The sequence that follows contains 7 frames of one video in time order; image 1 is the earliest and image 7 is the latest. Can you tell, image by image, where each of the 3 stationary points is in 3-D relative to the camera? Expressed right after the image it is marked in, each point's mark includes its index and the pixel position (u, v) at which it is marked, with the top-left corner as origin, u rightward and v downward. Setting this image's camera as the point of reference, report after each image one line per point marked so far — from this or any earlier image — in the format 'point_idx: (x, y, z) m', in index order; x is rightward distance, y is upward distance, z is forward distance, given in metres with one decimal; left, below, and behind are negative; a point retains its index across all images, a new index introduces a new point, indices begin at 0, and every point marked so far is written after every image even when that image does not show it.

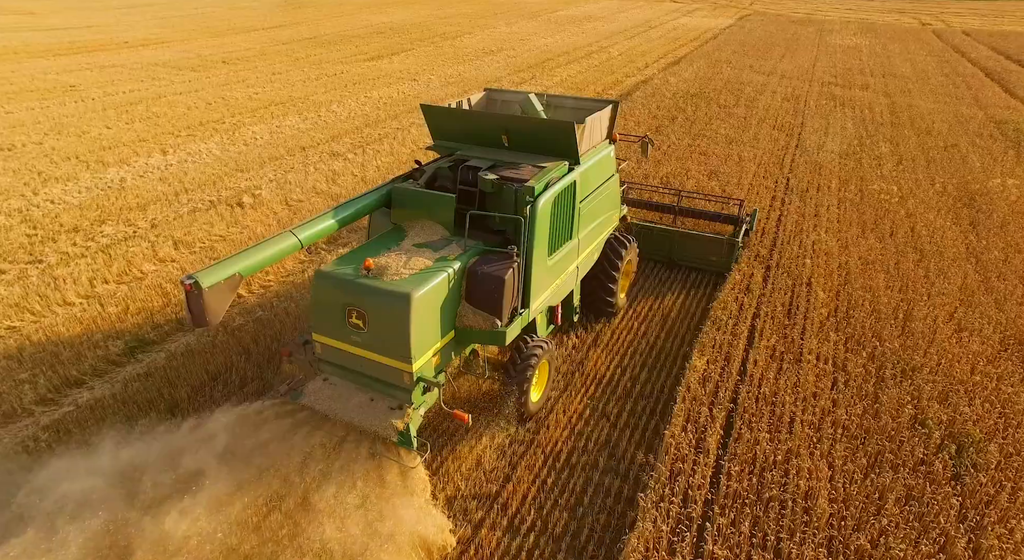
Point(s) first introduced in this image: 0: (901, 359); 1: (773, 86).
0: (+3.9, -0.8, +6.0) m
1: (+7.9, +5.9, +18.1) m
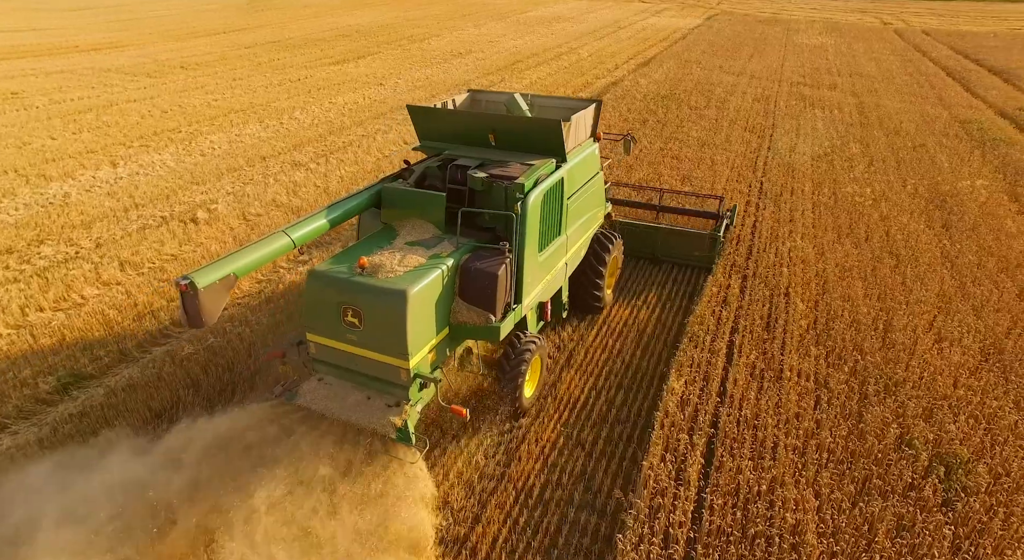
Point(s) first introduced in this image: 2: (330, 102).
0: (+3.6, -0.9, +5.8) m
1: (+6.9, +5.8, +18.1) m
2: (-5.1, +5.0, +16.9) m
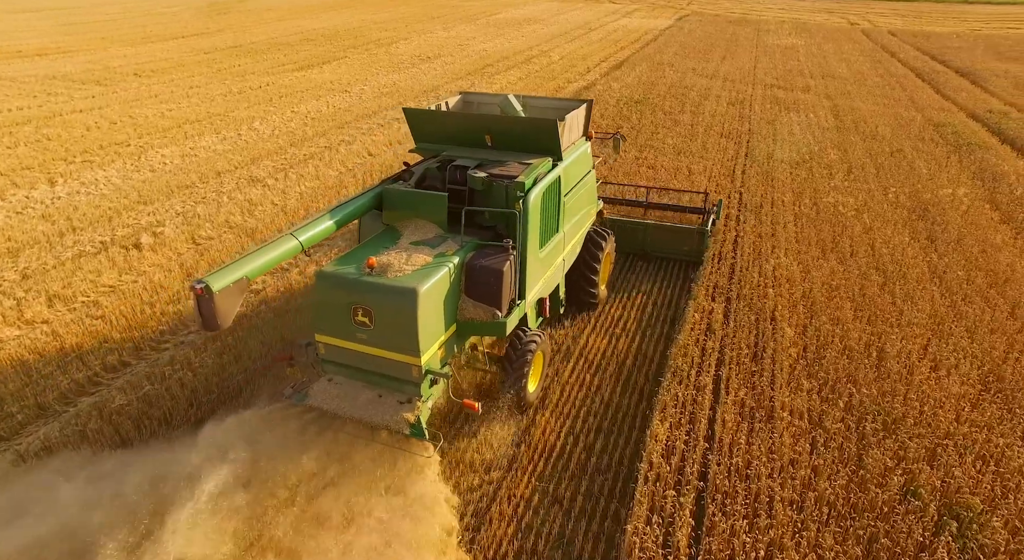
0: (+3.3, -1.2, +5.4) m
1: (+6.1, +5.6, +17.8) m
2: (-5.9, +4.5, +16.1) m
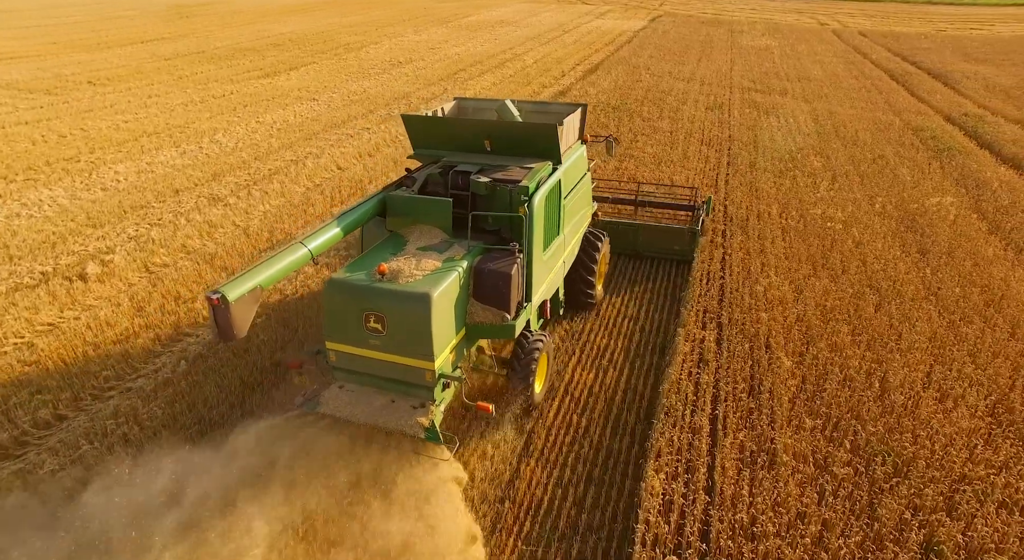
0: (+3.2, -1.4, +5.0) m
1: (+5.3, +5.4, +17.5) m
2: (-6.6, +4.1, +15.4) m
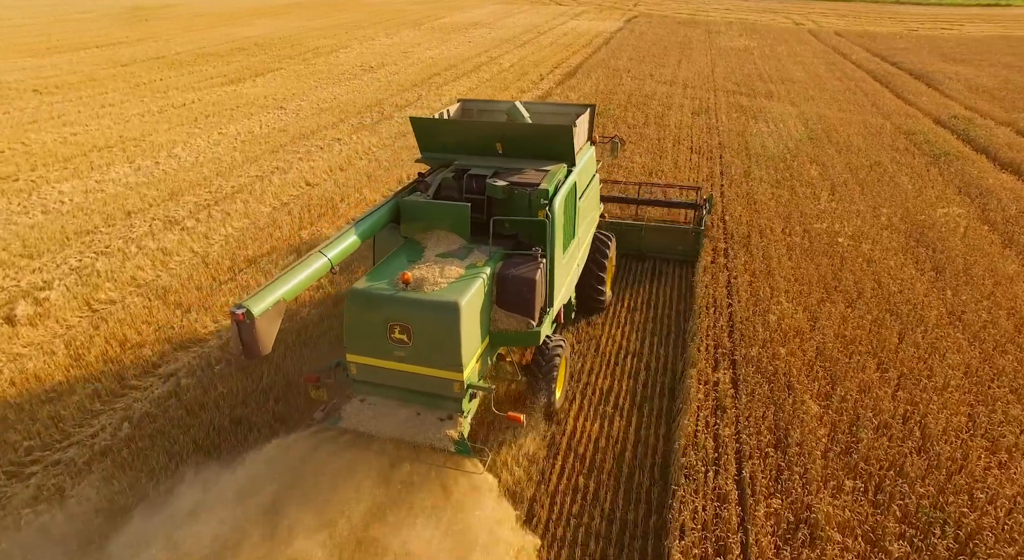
0: (+3.2, -1.7, +4.4) m
1: (+4.7, +5.1, +17.0) m
2: (-7.1, +3.5, +14.4) m
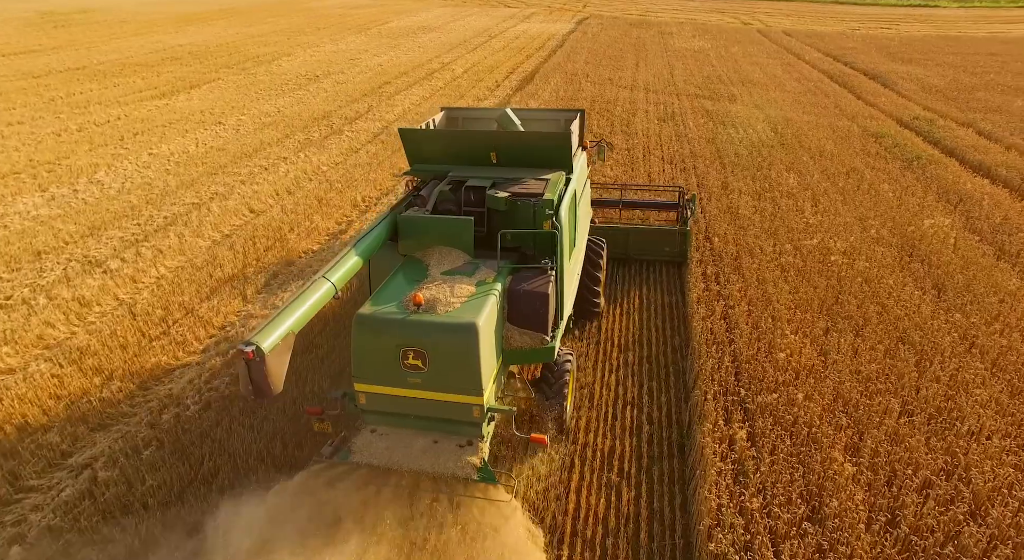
0: (+3.2, -2.1, +3.8) m
1: (+3.6, +4.8, +16.5) m
2: (-7.9, +2.7, +13.1) m
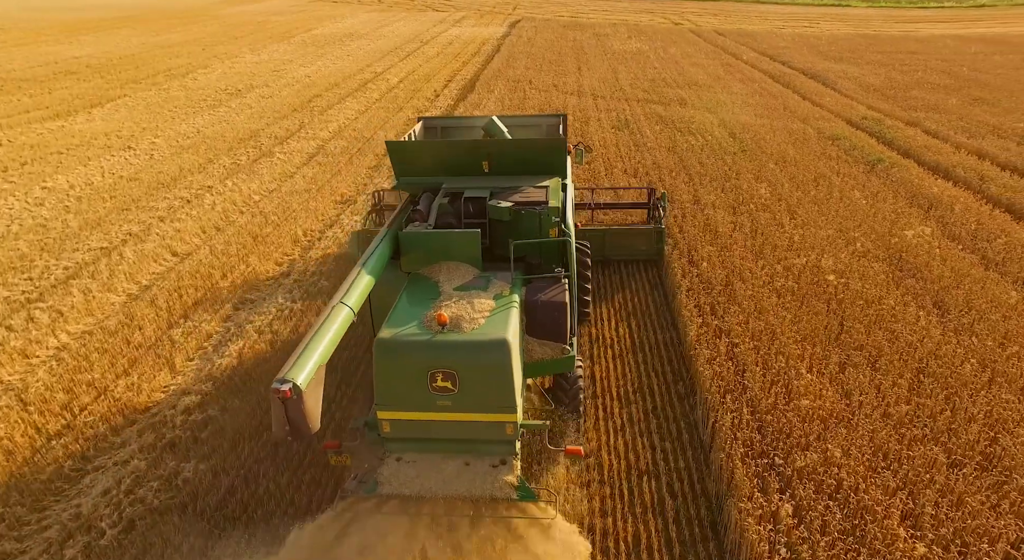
0: (+3.4, -2.4, +3.2) m
1: (+2.1, +4.4, +15.8) m
2: (-8.8, +1.7, +11.3) m
